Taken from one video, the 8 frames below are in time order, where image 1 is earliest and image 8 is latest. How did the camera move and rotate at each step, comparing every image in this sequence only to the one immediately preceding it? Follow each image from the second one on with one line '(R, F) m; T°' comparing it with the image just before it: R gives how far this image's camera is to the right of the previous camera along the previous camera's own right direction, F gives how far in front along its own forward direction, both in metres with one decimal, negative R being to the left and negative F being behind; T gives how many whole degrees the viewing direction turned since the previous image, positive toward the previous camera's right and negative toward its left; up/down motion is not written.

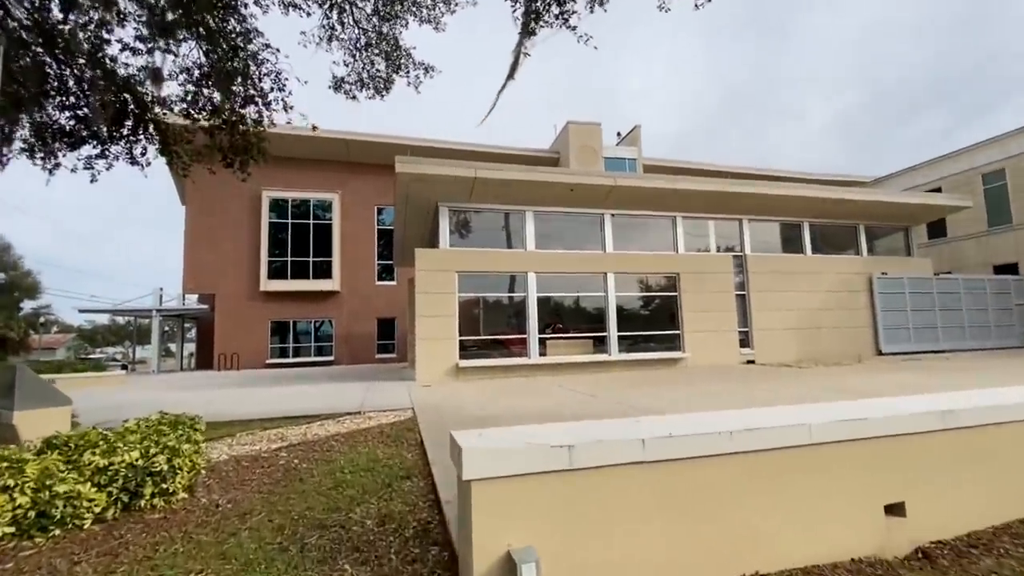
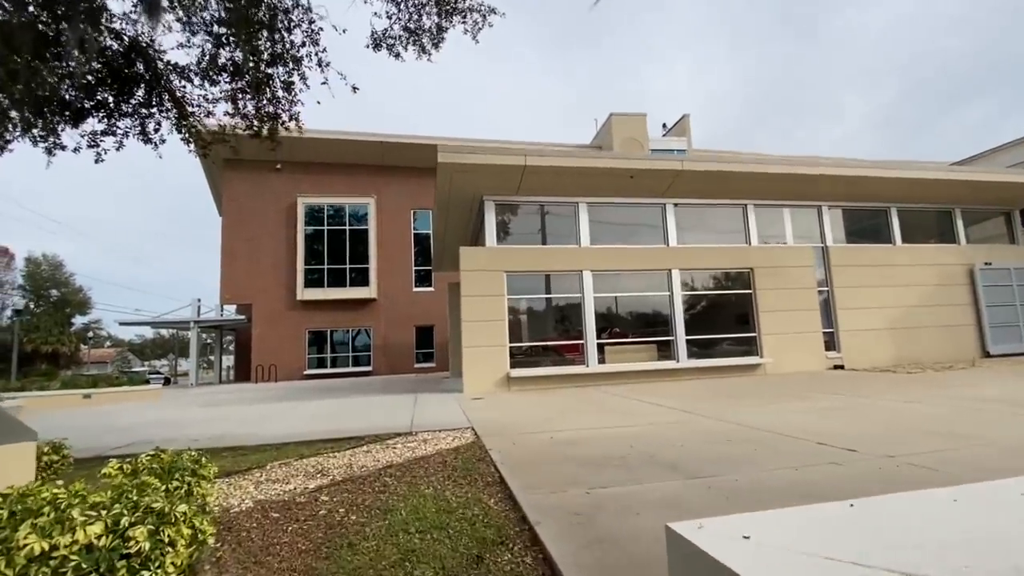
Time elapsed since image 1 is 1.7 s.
(-0.6, +1.2) m; -4°
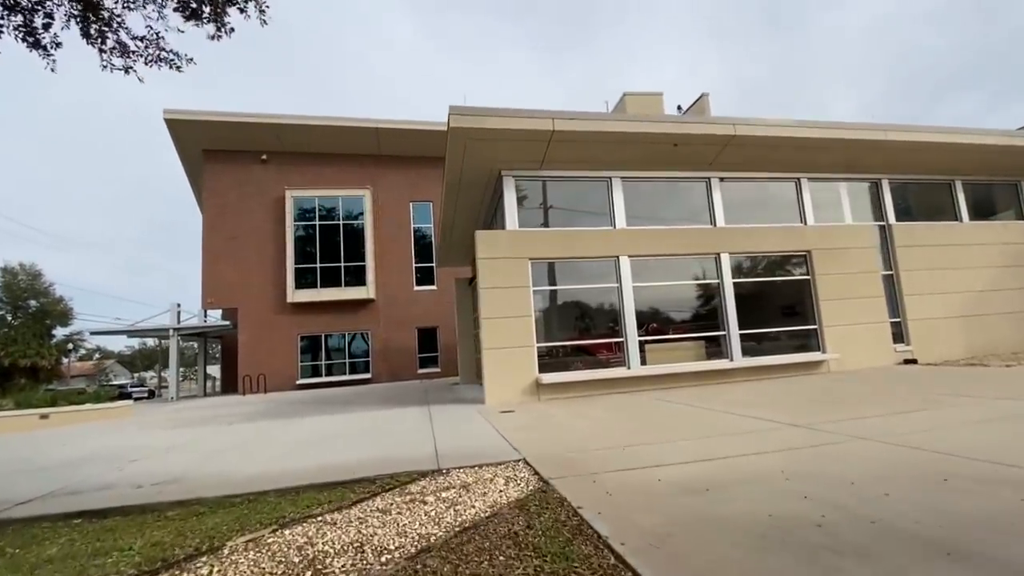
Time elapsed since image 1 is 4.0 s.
(-0.6, +1.7) m; +1°
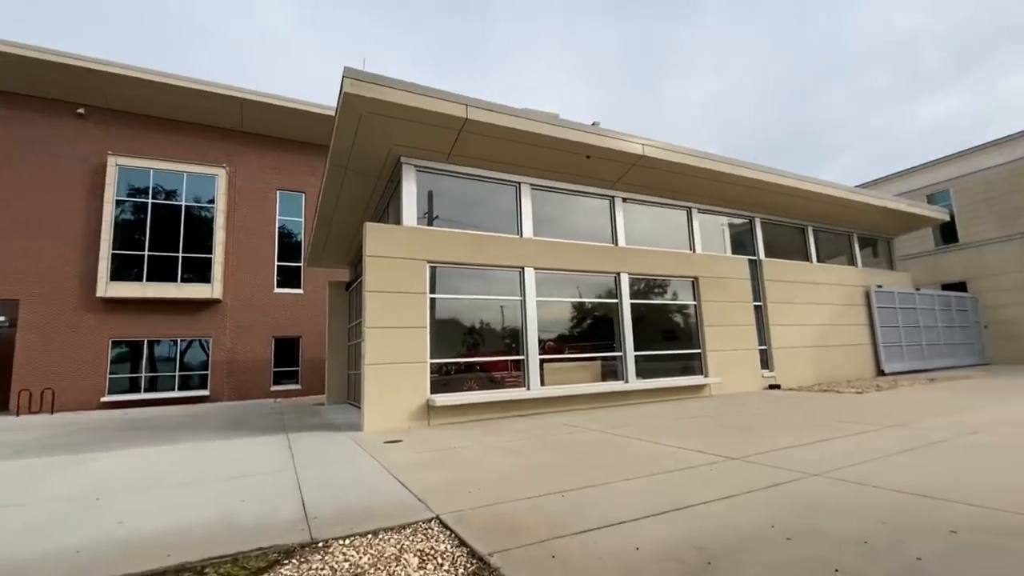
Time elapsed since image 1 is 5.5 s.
(-0.4, +1.2) m; +15°
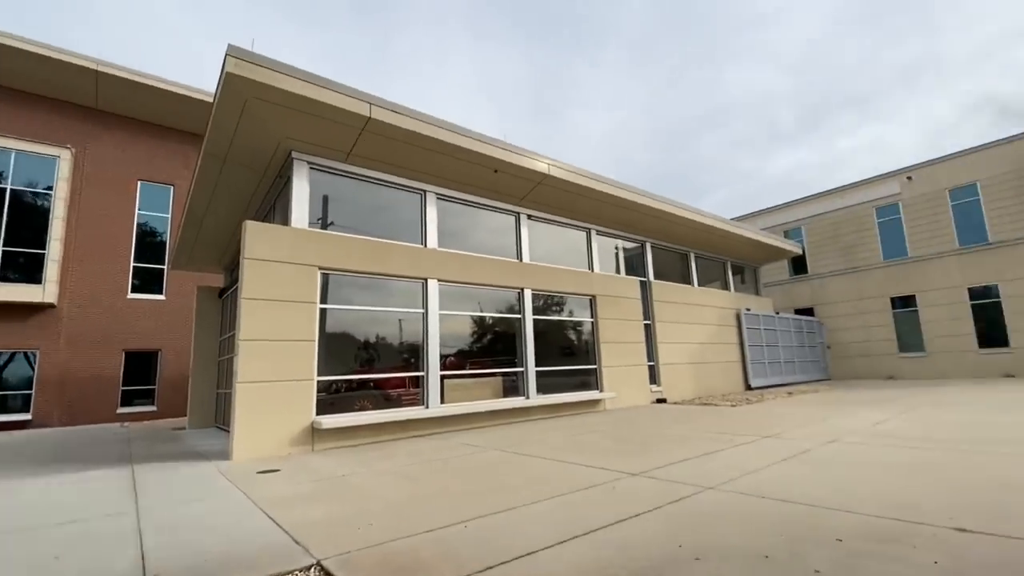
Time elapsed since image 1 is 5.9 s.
(-0.1, +0.3) m; +12°
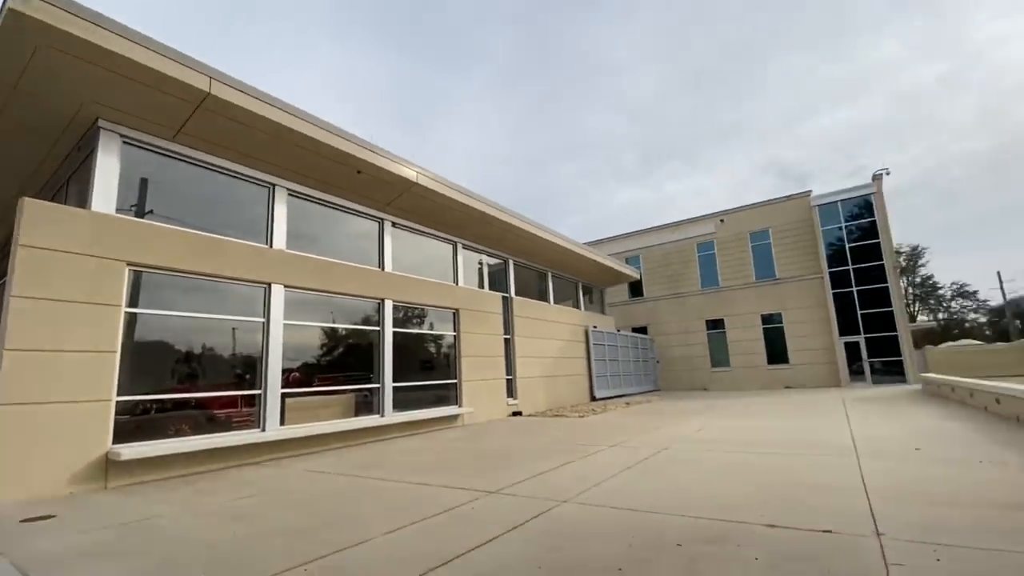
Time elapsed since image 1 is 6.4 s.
(0.0, +0.2) m; +16°
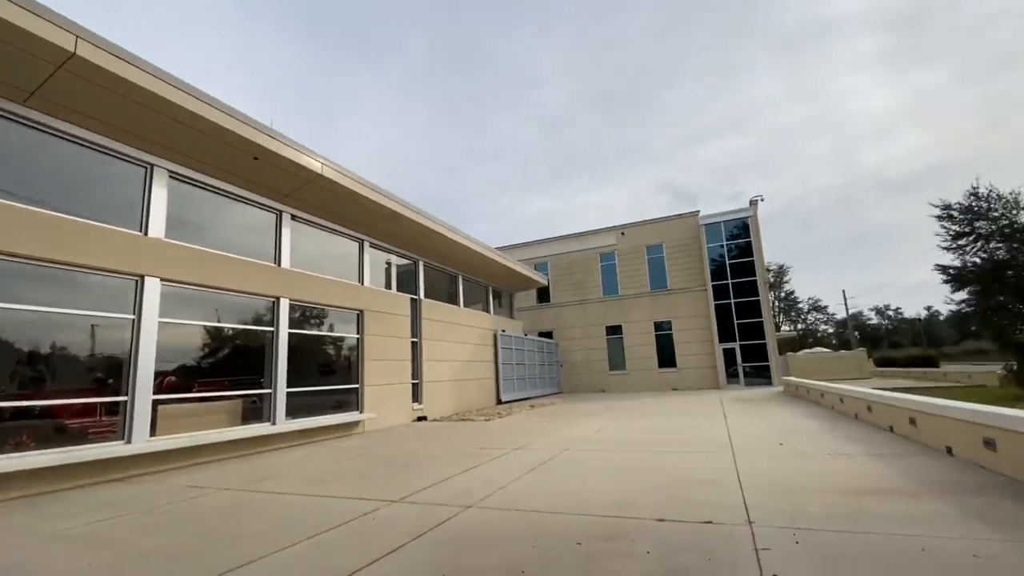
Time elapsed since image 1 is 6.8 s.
(0.0, +0.1) m; +10°
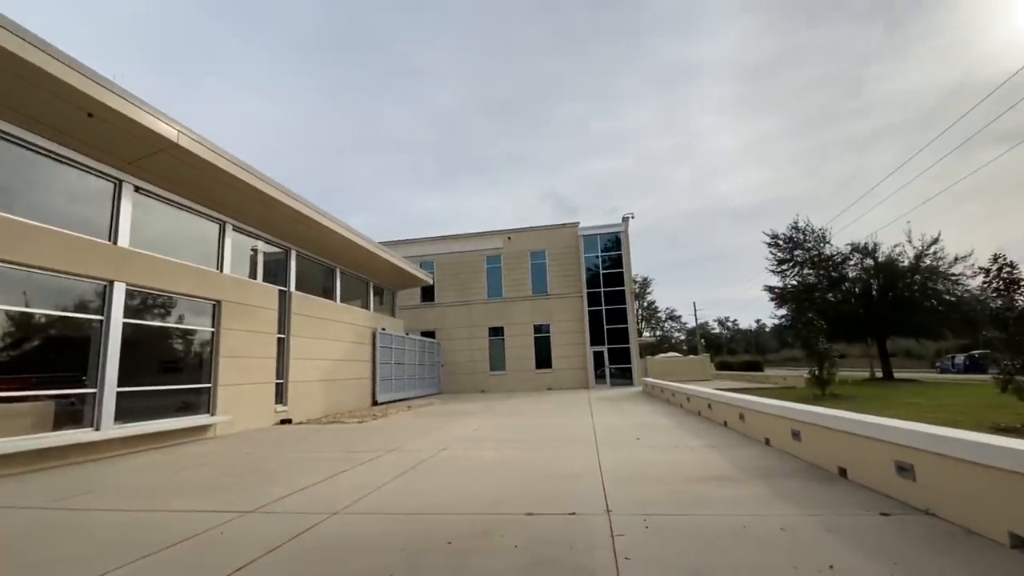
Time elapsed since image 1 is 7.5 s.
(0.0, +0.1) m; +13°
